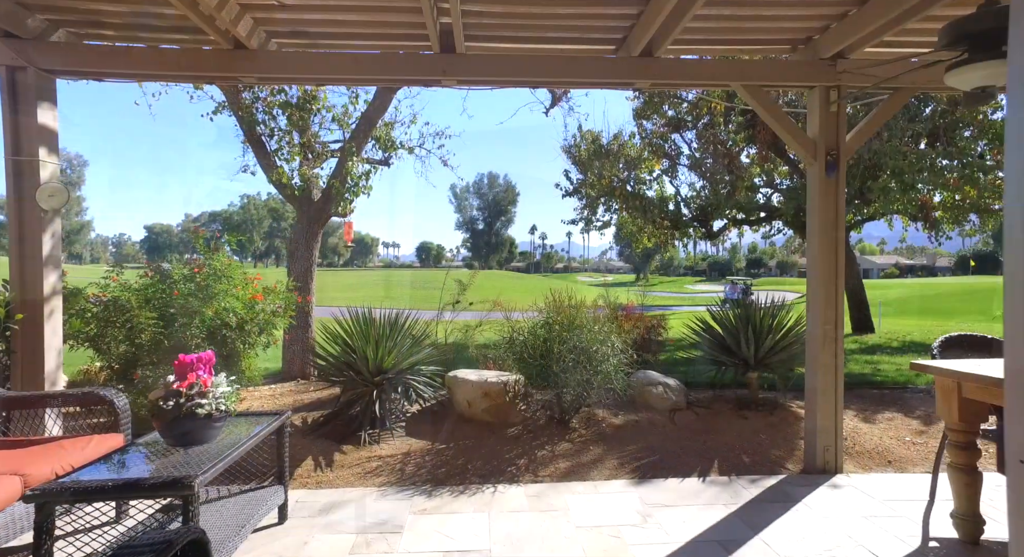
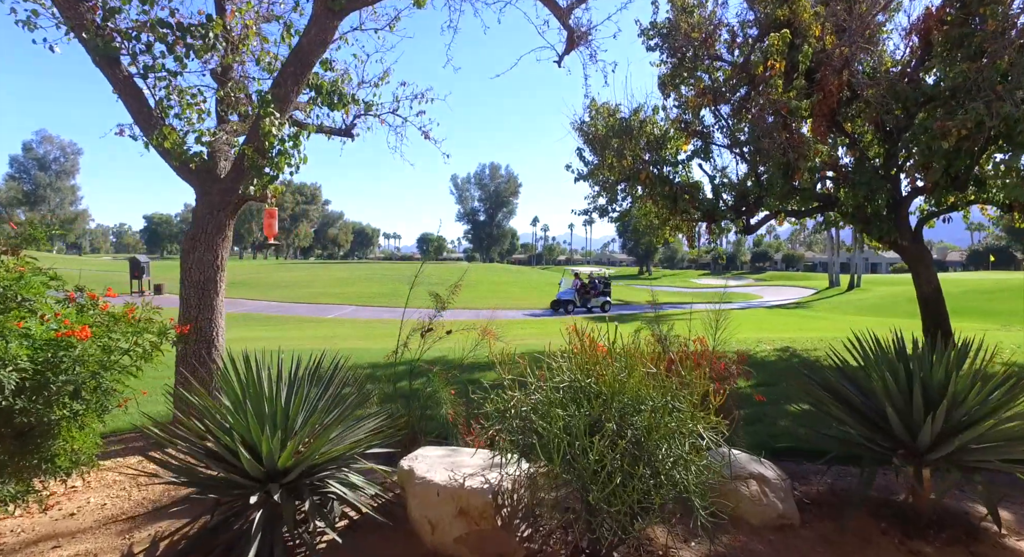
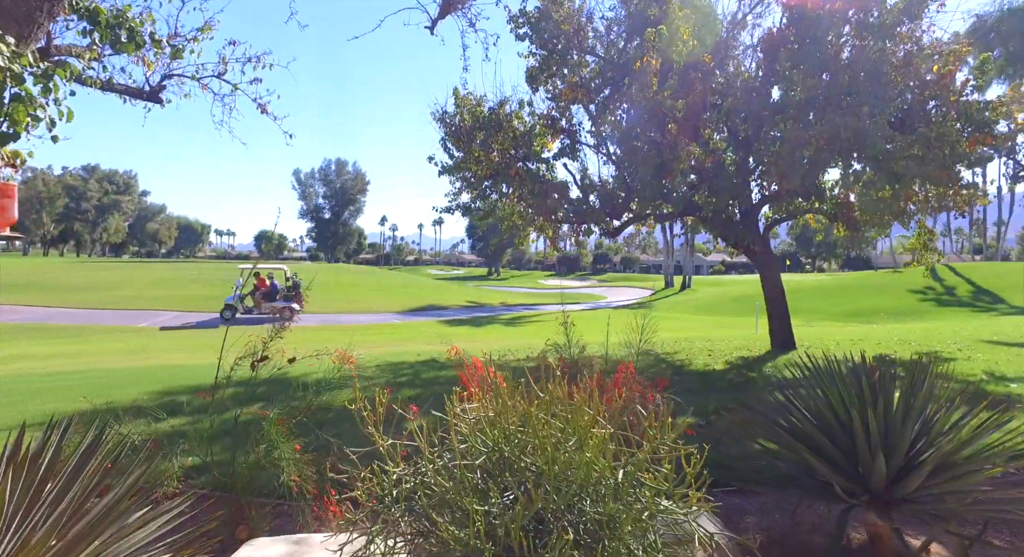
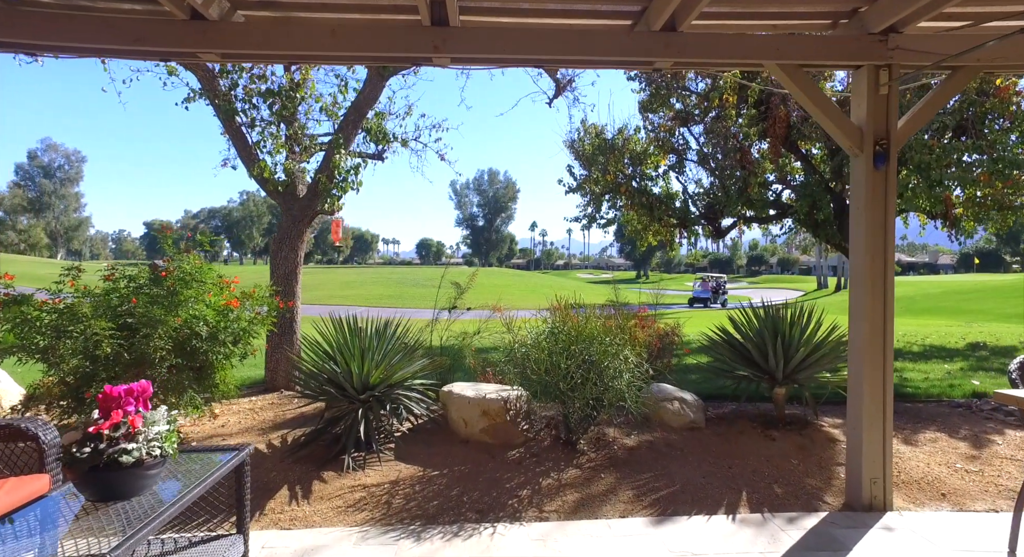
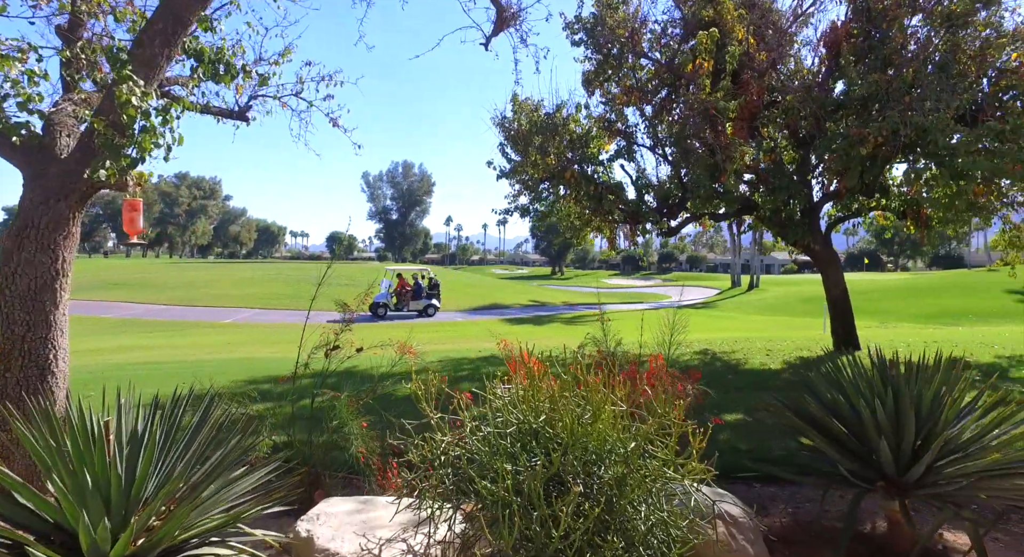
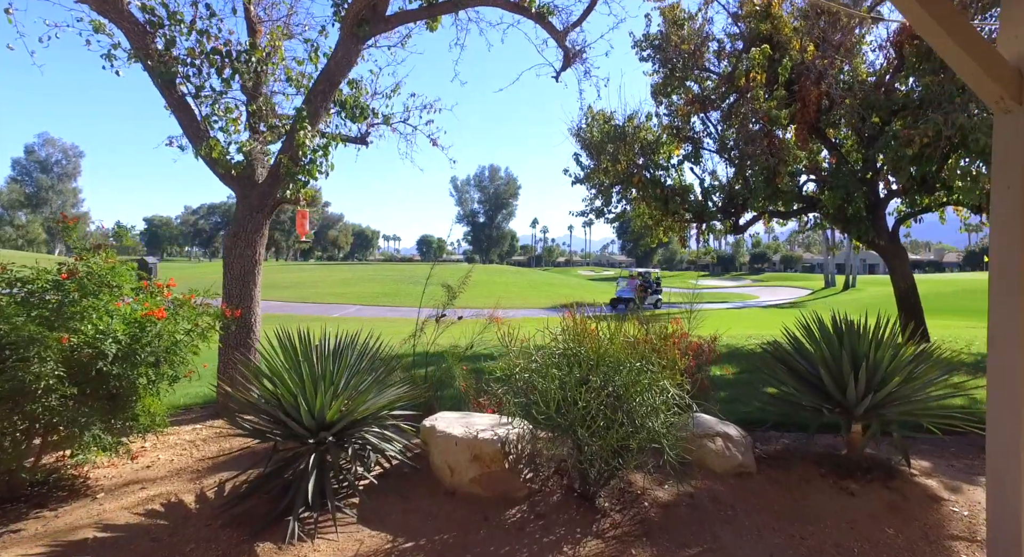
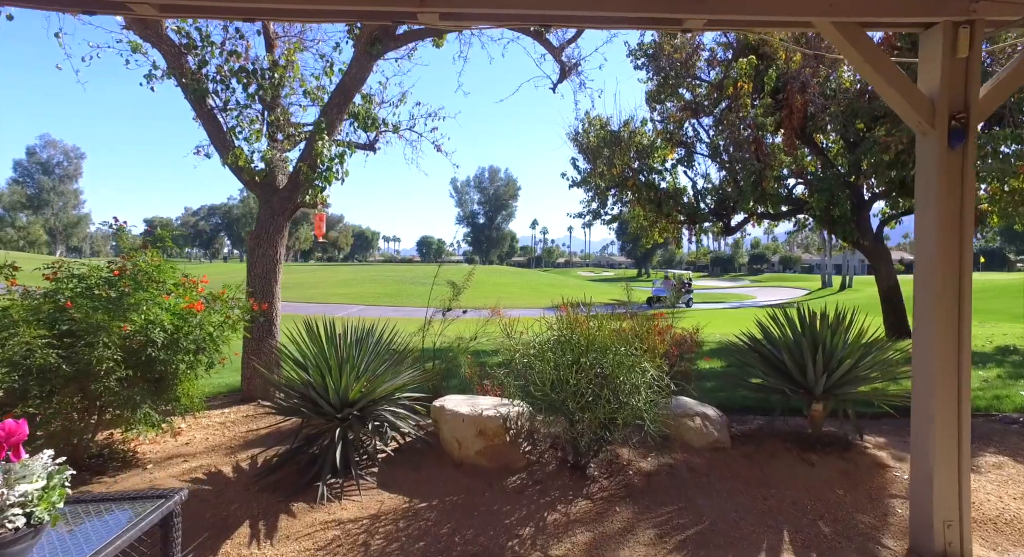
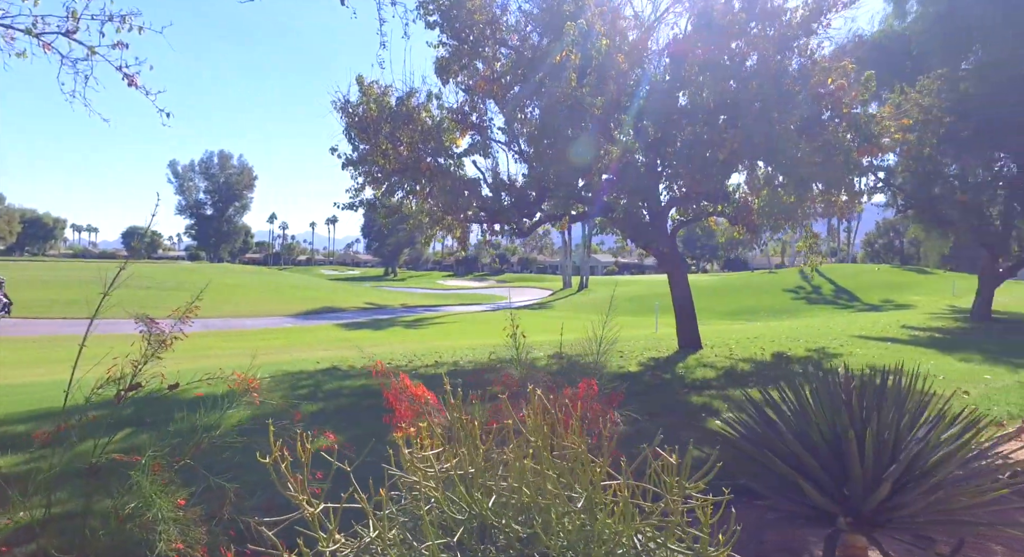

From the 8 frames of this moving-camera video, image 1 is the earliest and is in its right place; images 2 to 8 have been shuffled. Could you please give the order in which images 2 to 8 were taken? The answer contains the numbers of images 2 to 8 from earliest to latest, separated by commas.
4, 7, 6, 2, 5, 3, 8
